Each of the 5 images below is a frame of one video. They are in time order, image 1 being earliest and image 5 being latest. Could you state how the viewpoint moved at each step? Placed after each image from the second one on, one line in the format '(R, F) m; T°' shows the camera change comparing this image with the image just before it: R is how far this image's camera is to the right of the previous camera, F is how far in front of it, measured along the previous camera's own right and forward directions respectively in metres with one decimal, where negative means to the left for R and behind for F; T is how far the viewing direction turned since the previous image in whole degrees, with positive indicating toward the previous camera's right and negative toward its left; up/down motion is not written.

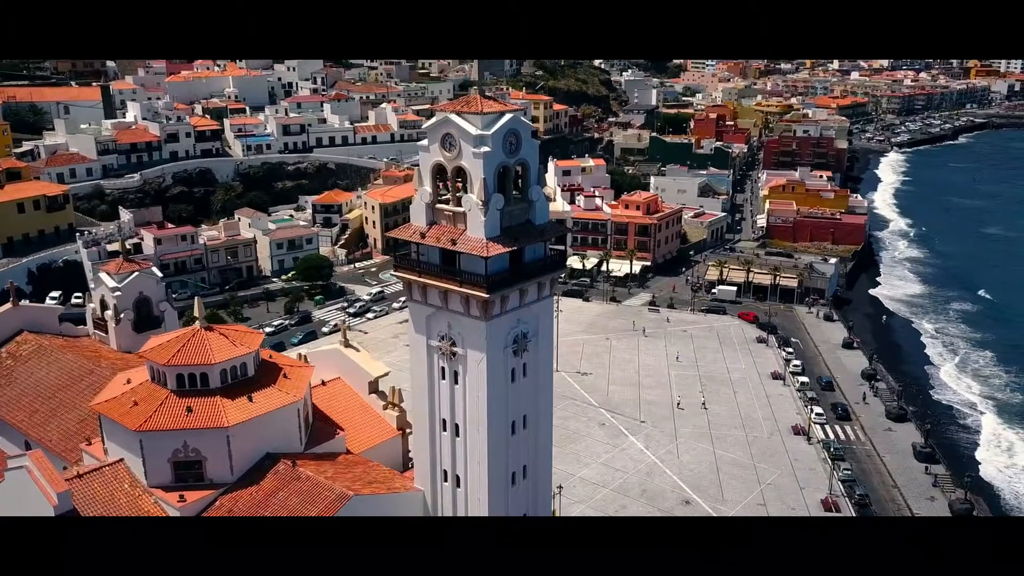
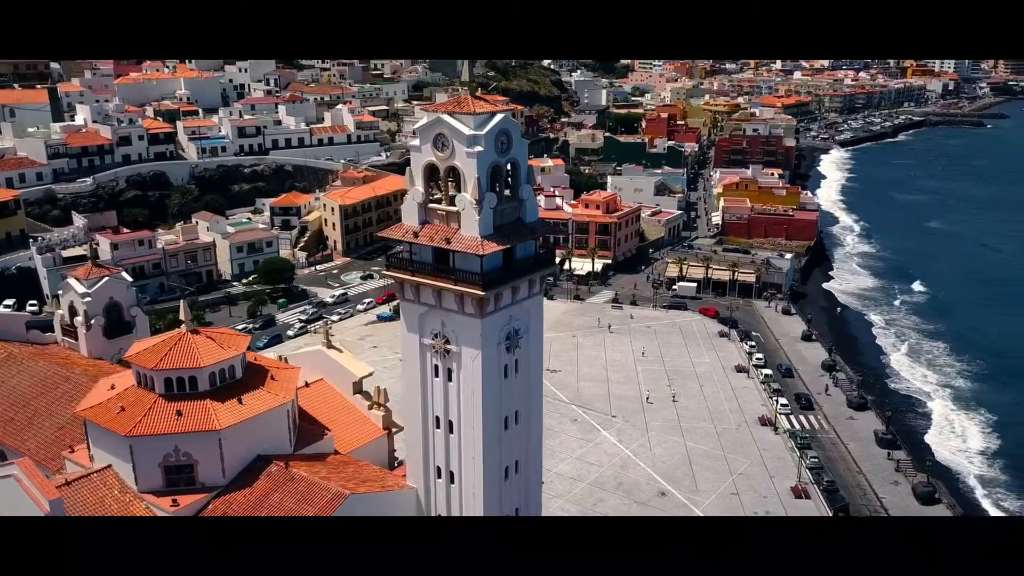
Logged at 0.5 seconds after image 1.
(-0.5, -0.1) m; +3°
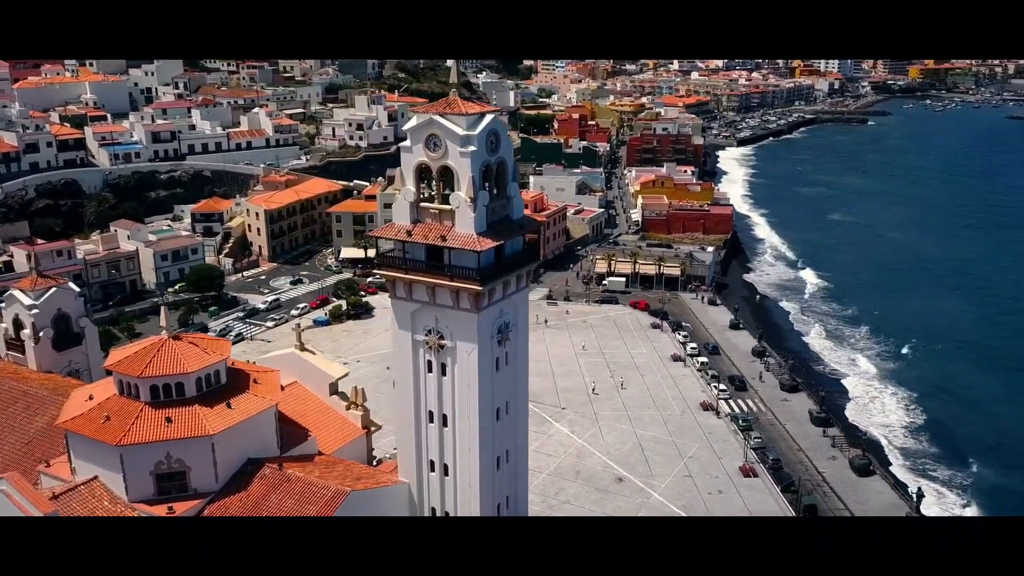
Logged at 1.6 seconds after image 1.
(-1.0, -0.3) m; +6°
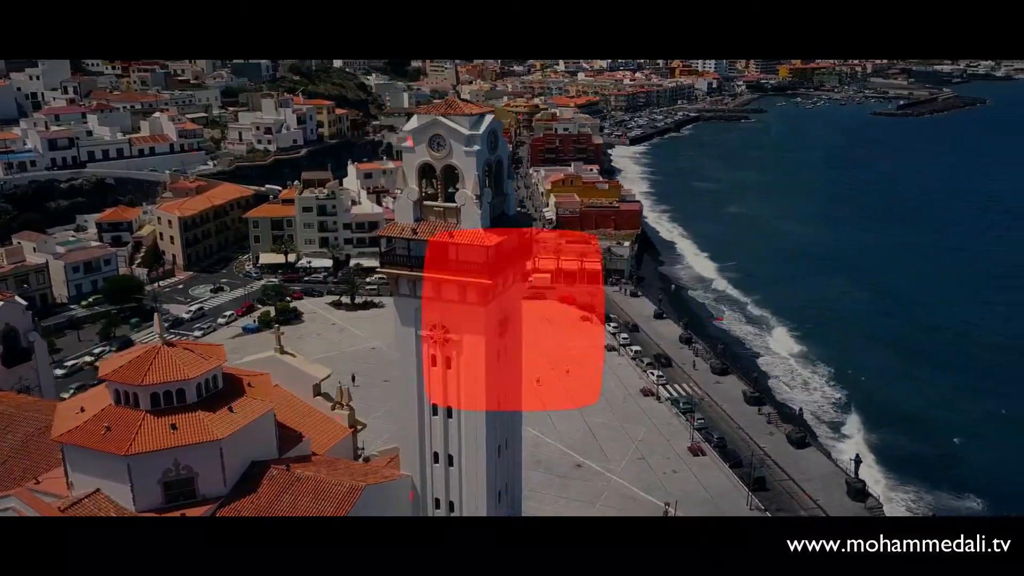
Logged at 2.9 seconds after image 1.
(-1.4, -0.3) m; +7°
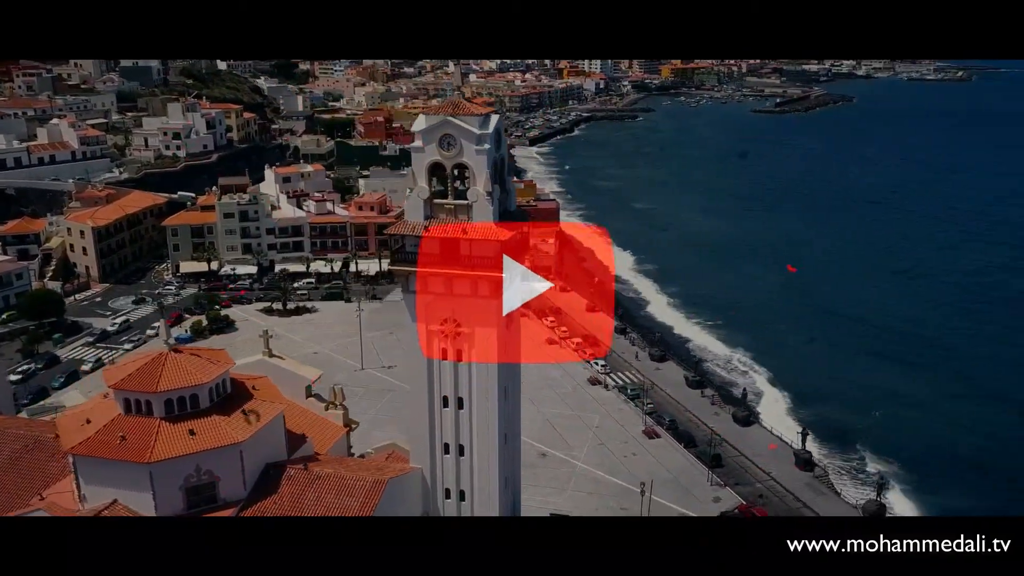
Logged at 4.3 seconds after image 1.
(-1.5, -0.3) m; +7°
